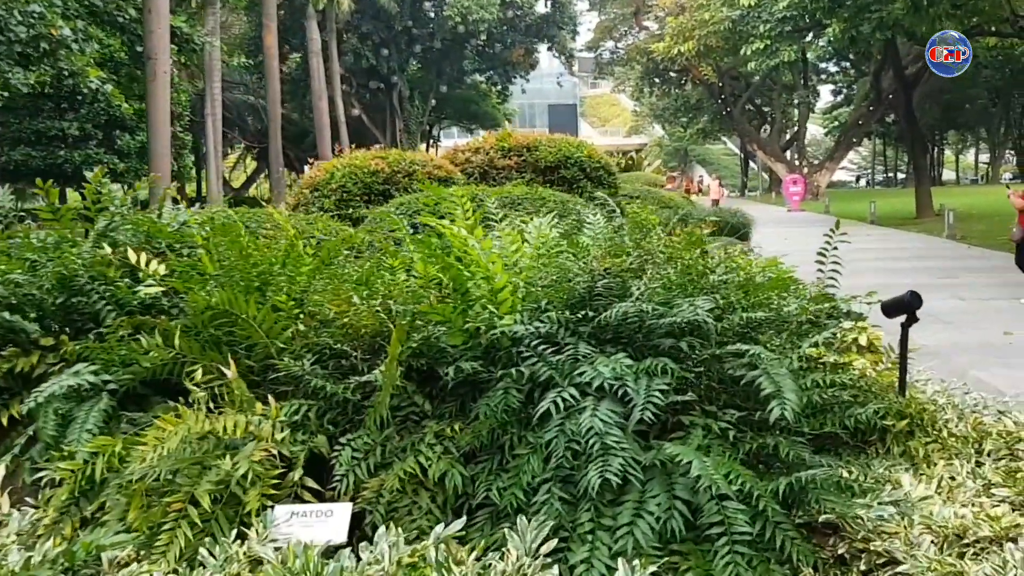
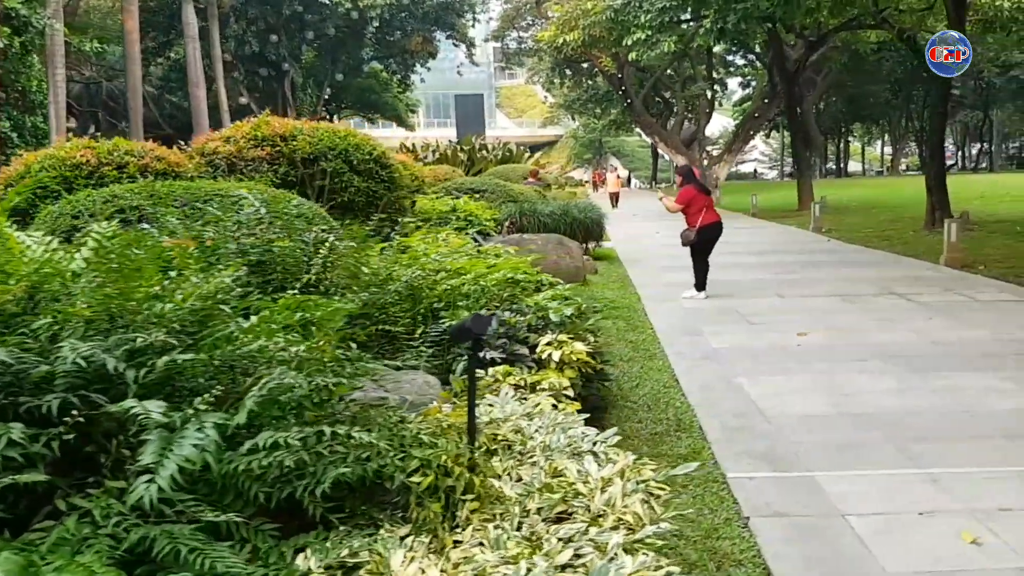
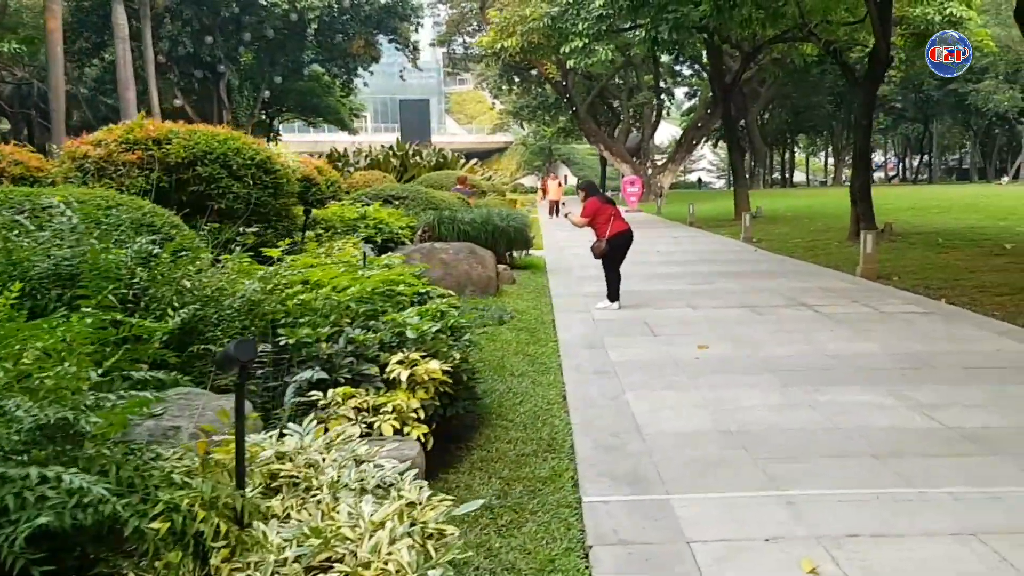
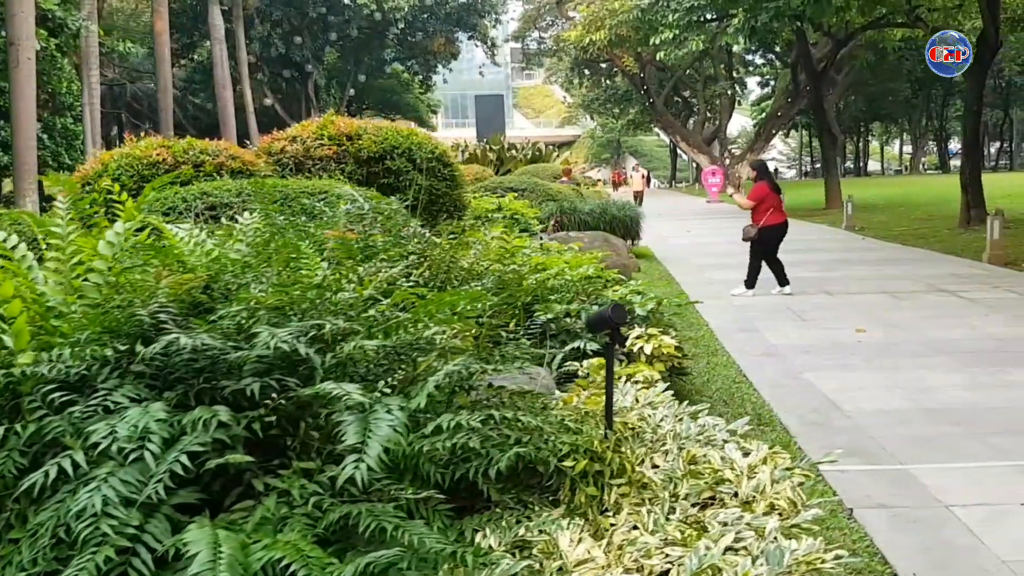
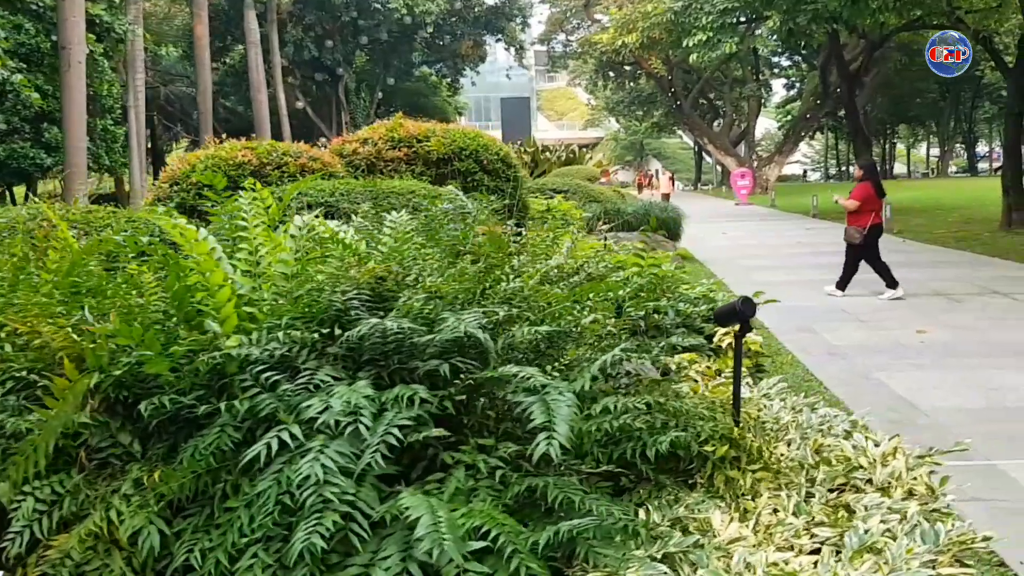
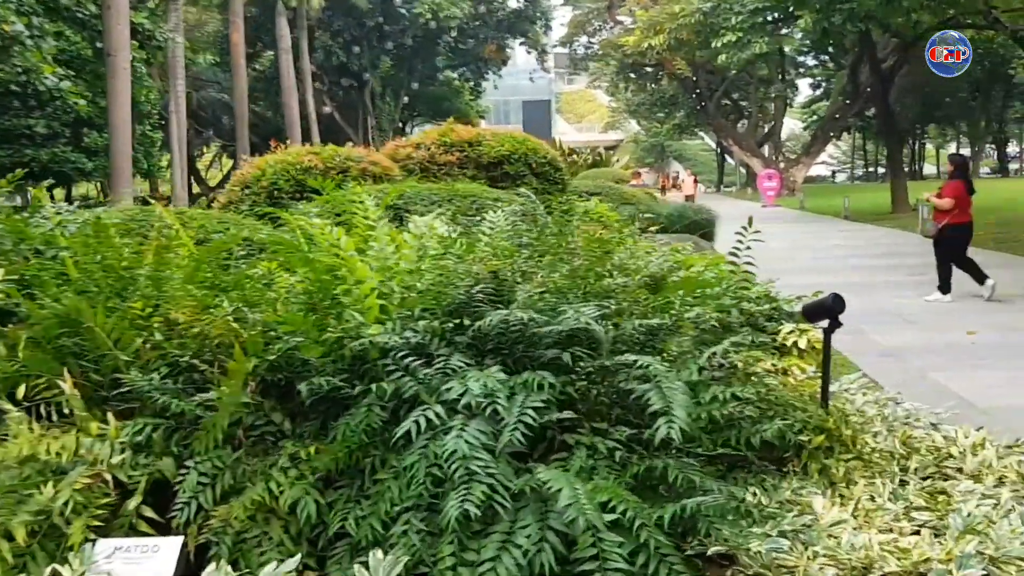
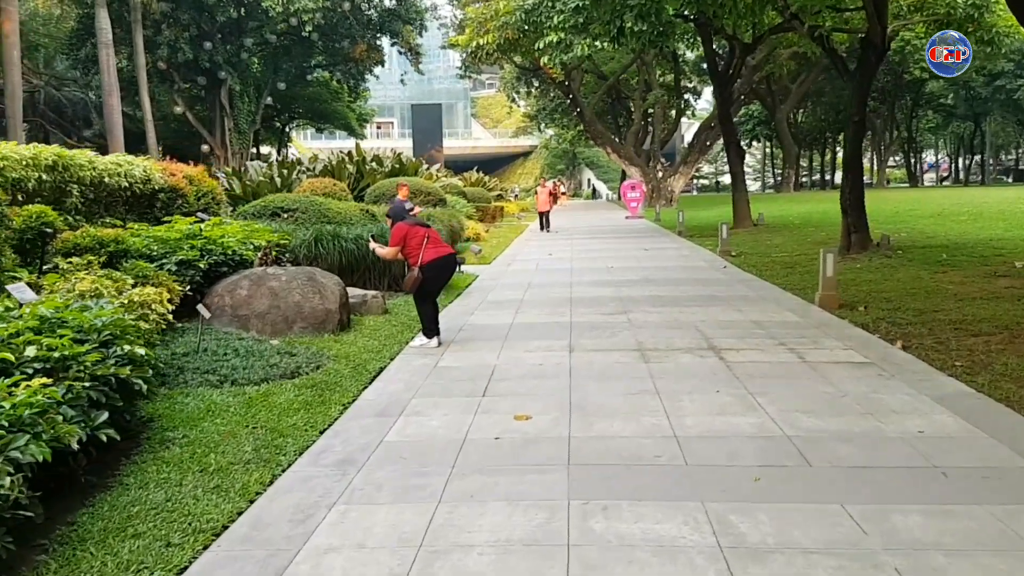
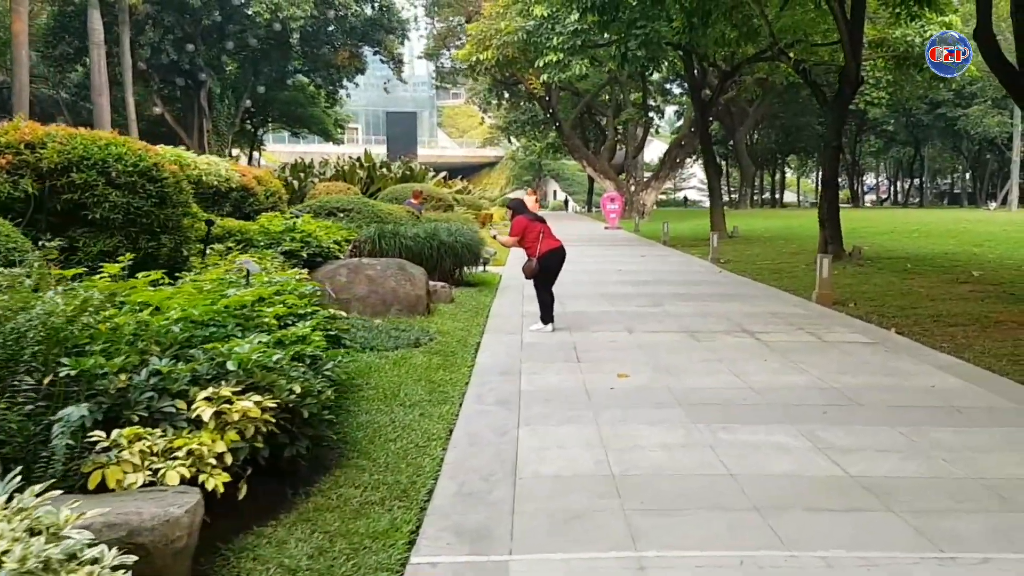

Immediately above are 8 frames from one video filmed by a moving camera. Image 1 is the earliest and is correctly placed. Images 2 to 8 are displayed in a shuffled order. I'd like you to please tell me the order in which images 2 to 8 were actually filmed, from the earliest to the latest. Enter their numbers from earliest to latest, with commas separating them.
6, 5, 4, 2, 3, 8, 7
